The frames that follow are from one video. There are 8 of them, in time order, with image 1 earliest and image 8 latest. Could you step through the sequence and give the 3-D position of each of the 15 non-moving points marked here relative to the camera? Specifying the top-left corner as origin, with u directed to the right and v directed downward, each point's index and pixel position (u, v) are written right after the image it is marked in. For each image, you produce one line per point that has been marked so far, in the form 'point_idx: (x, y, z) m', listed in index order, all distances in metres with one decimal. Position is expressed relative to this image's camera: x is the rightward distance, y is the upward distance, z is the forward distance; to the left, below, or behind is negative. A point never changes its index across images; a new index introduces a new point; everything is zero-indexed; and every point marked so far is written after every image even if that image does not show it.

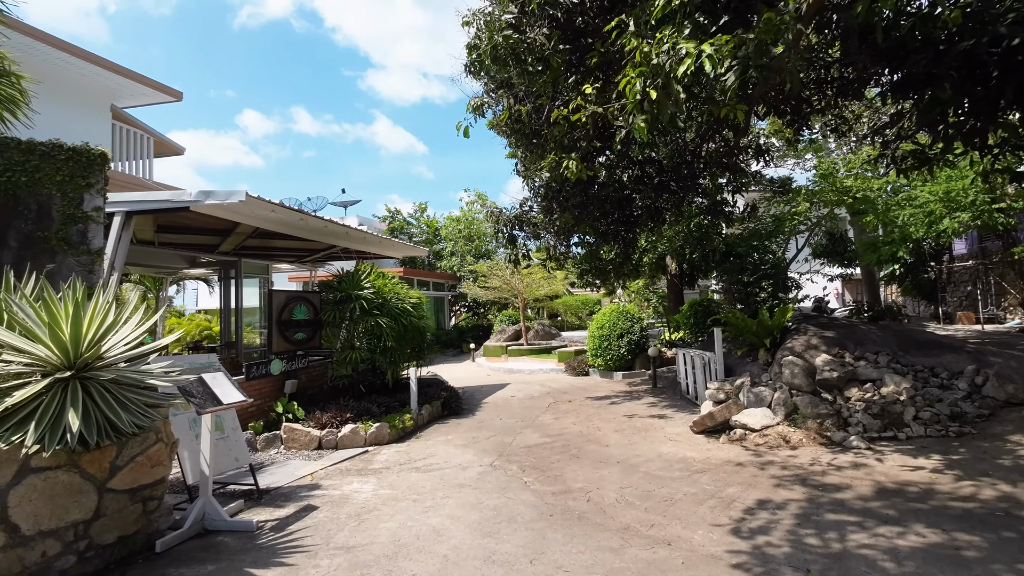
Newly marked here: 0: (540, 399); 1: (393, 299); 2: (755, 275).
0: (+0.6, -2.5, +11.0) m
1: (-2.3, -0.2, +9.3) m
2: (+5.9, +0.3, +11.5) m
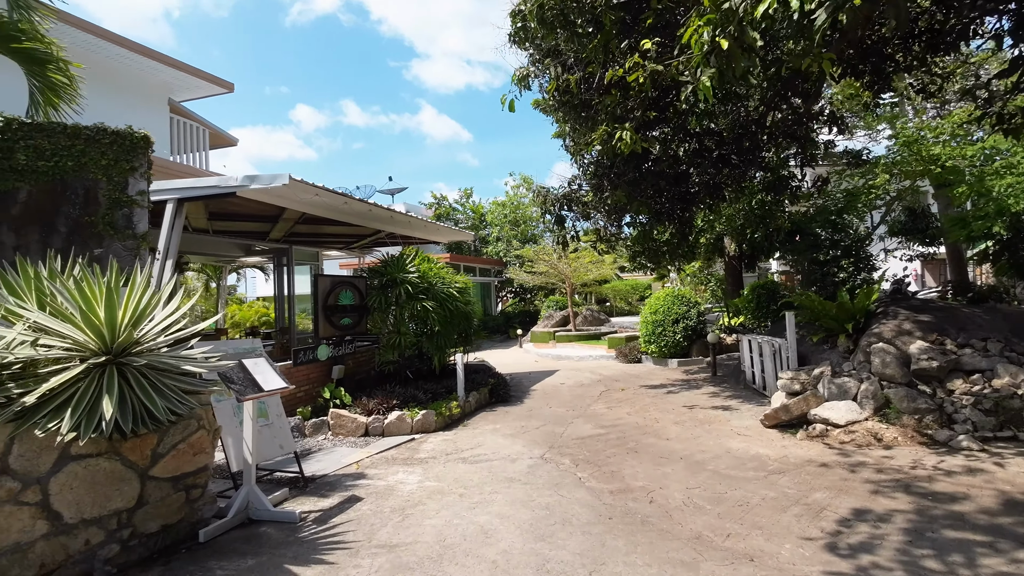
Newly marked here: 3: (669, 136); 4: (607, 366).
0: (+1.7, -2.1, +10.5) m
1: (-1.4, +0.1, +9.1) m
2: (+6.9, +0.7, +10.5) m
3: (+3.0, +2.9, +9.3) m
4: (+2.6, -2.2, +13.4) m
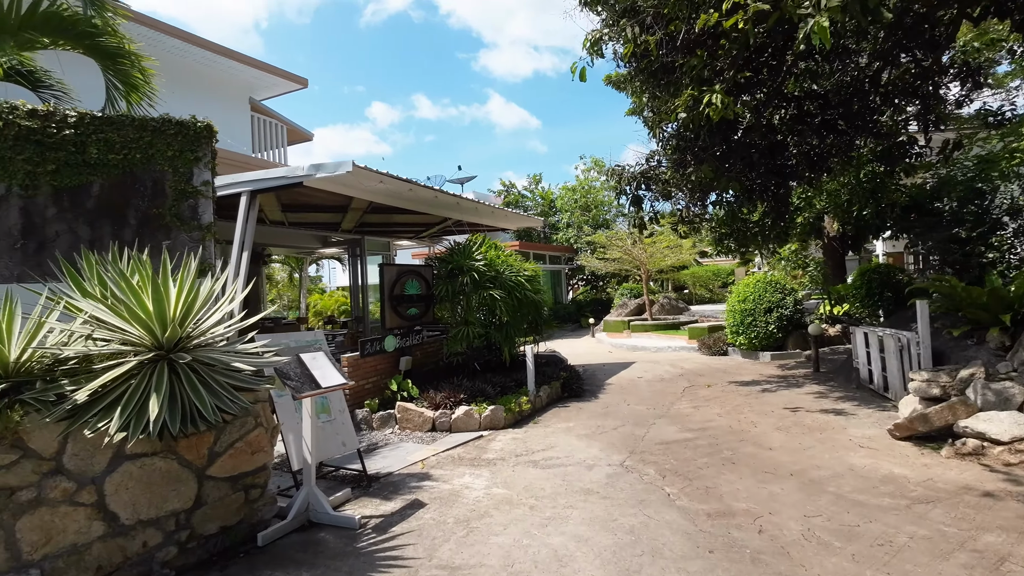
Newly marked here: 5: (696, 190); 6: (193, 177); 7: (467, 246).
0: (+3.2, -1.9, +9.7) m
1: (-0.1, +0.3, +8.6) m
2: (+8.3, +1.1, +8.9) m
3: (+4.2, +3.1, +8.2) m
4: (+4.5, -1.8, +12.4) m
5: (+3.5, +1.8, +9.2) m
6: (-3.1, +1.1, +4.8) m
7: (-0.8, +0.7, +8.6) m
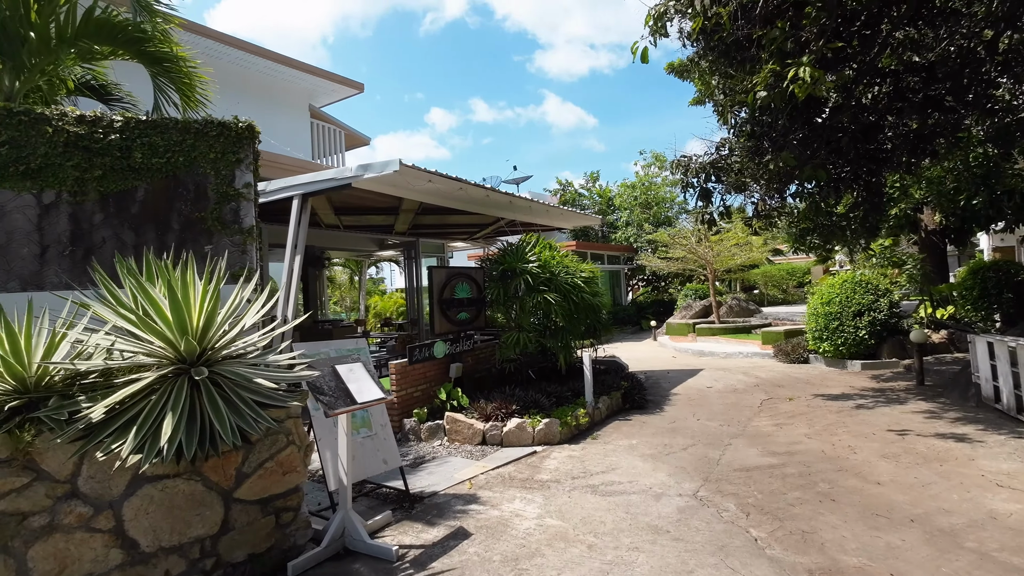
0: (+4.2, -1.9, +8.8) m
1: (+0.8, +0.2, +8.1) m
2: (+9.2, +1.1, +7.3) m
3: (+5.0, +3.1, +7.1) m
4: (+5.8, -1.8, +11.3) m
5: (+4.4, +1.8, +8.2) m
6: (-2.6, +1.0, +4.7) m
7: (+0.1, +0.7, +8.2) m
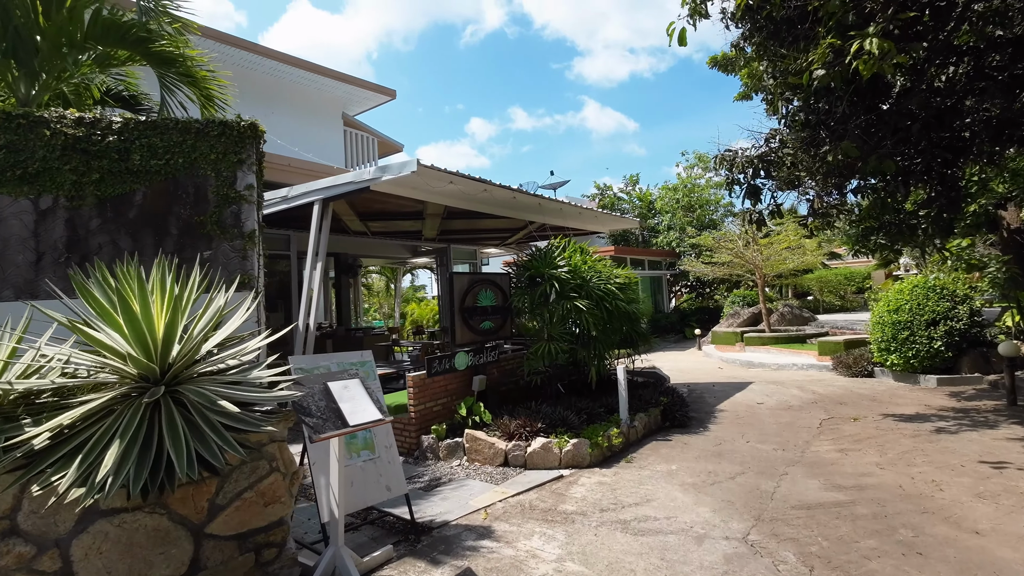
0: (+4.7, -2.0, +7.9) m
1: (+1.3, +0.1, +7.5) m
2: (+9.5, +1.0, +6.1) m
3: (+5.4, +3.0, +6.3) m
4: (+6.5, -2.0, +10.3) m
5: (+4.9, +1.7, +7.4) m
6: (-2.5, +1.0, +4.4) m
7: (+0.6, +0.6, +7.7) m
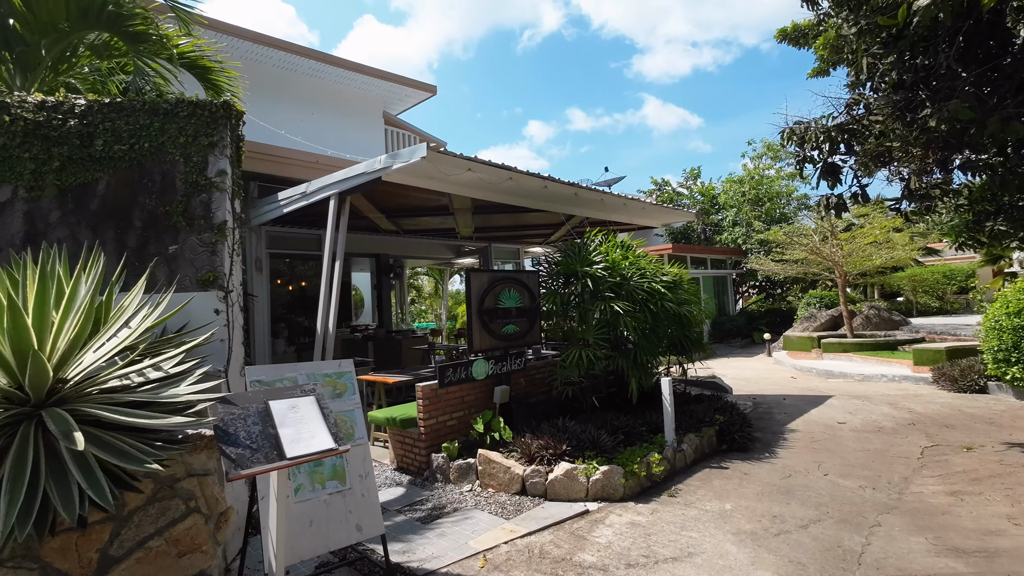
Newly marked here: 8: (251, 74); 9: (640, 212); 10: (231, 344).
0: (+5.1, -2.0, +6.5) m
1: (+1.7, +0.2, +6.6) m
2: (+9.7, +1.1, +4.1) m
3: (+5.6, +3.1, +4.8) m
4: (+7.2, -1.9, +8.6) m
5: (+5.2, +1.8, +6.0) m
6: (-2.4, +1.0, +3.9) m
7: (+1.0, +0.6, +6.8) m
8: (-6.1, +5.0, +11.4) m
9: (+2.5, +1.5, +9.6) m
10: (-2.2, -0.4, +3.8) m
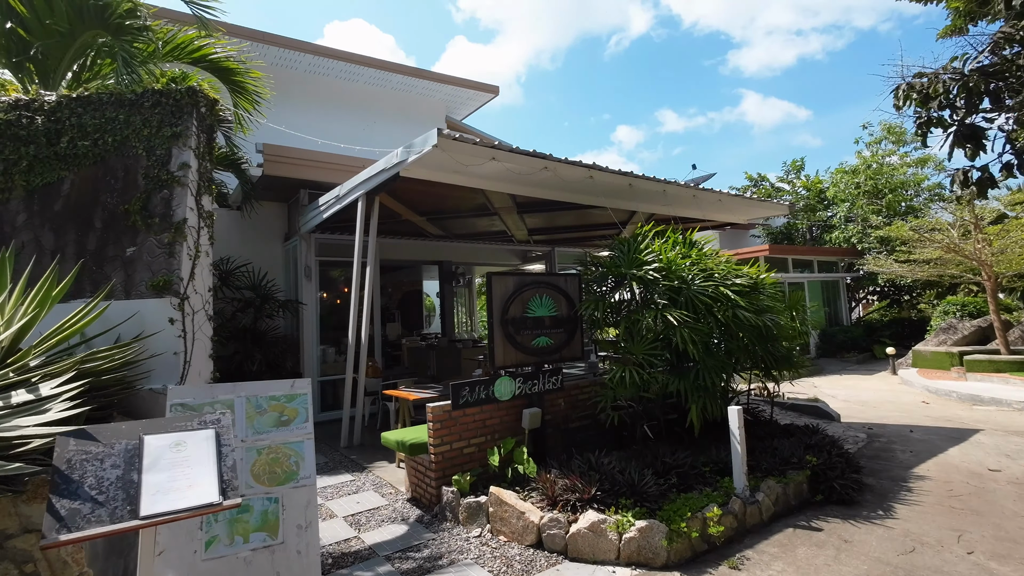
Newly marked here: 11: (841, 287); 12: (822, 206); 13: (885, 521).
0: (+5.5, -2.0, +4.6) m
1: (+2.0, +0.1, +5.4) m
2: (+9.5, +1.1, +1.5) m
3: (+5.6, +3.1, +3.0) m
4: (+7.9, -2.0, +6.4) m
5: (+5.4, +1.7, +4.2) m
6: (-2.5, +0.9, +3.5) m
7: (+1.4, +0.5, +5.7) m
8: (-4.7, +4.8, +11.7) m
9: (+3.4, +1.4, +8.2) m
10: (-2.2, -0.5, +3.4) m
11: (+11.7, +0.1, +17.5) m
12: (+11.9, +3.3, +19.0) m
13: (+3.3, -2.0, +4.3) m
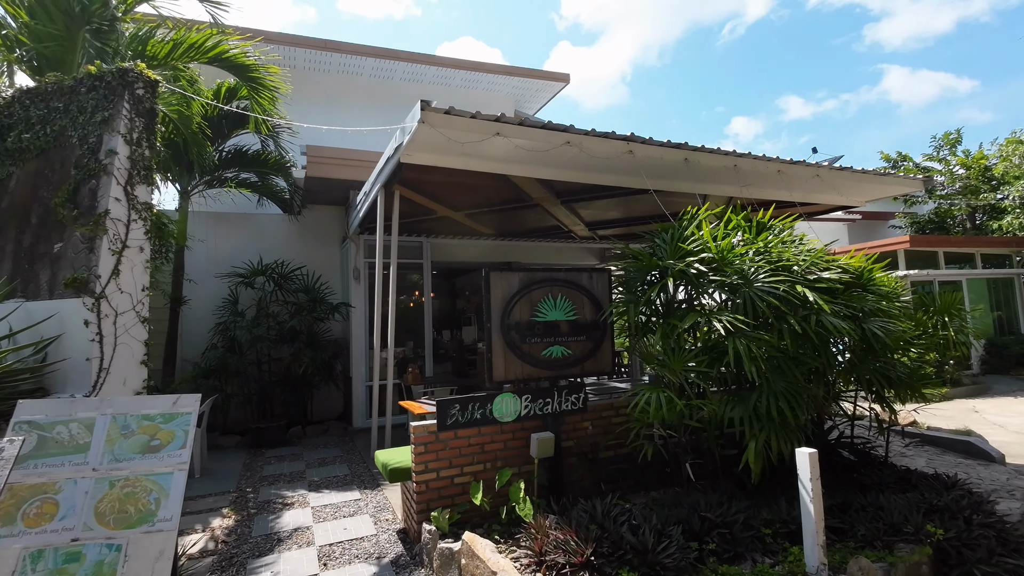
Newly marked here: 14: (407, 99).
0: (+5.3, -1.9, +2.6) m
1: (+2.1, +0.1, +4.1) m
2: (+8.6, +1.3, -1.3) m
3: (+5.0, +3.2, +1.0) m
4: (+8.1, -1.9, +3.8) m
5: (+5.1, +1.8, +2.2) m
6: (-2.7, +0.9, +3.2) m
7: (+1.6, +0.6, +4.5) m
8: (-3.2, +4.8, +11.7) m
9: (+4.1, +1.4, +6.6) m
10: (-2.5, -0.5, +3.0) m
11: (+14.1, +0.1, +13.9) m
12: (+14.6, +3.3, +15.3) m
13: (+3.1, -2.0, +2.7) m
14: (-2.7, +4.6, +12.0) m
